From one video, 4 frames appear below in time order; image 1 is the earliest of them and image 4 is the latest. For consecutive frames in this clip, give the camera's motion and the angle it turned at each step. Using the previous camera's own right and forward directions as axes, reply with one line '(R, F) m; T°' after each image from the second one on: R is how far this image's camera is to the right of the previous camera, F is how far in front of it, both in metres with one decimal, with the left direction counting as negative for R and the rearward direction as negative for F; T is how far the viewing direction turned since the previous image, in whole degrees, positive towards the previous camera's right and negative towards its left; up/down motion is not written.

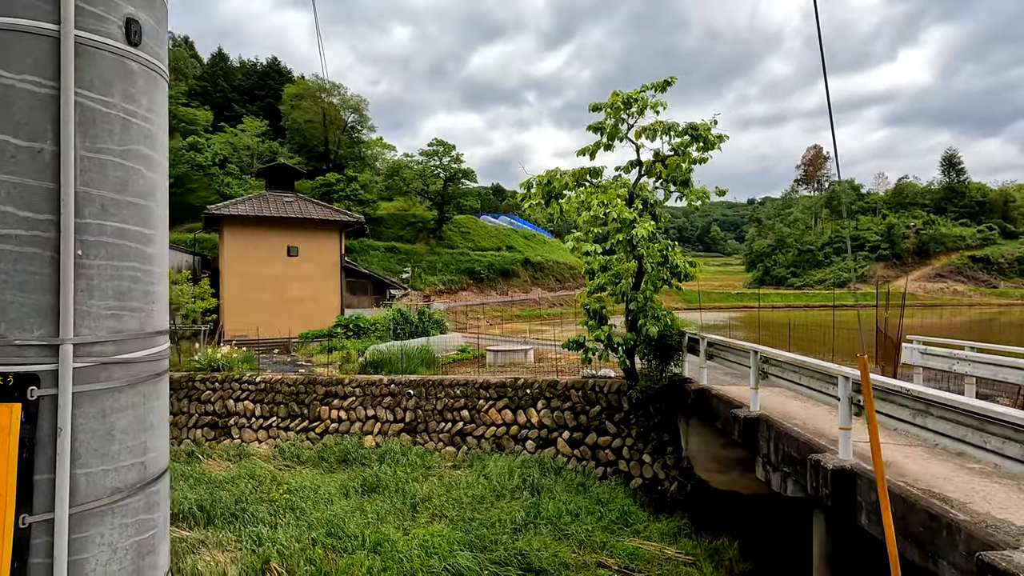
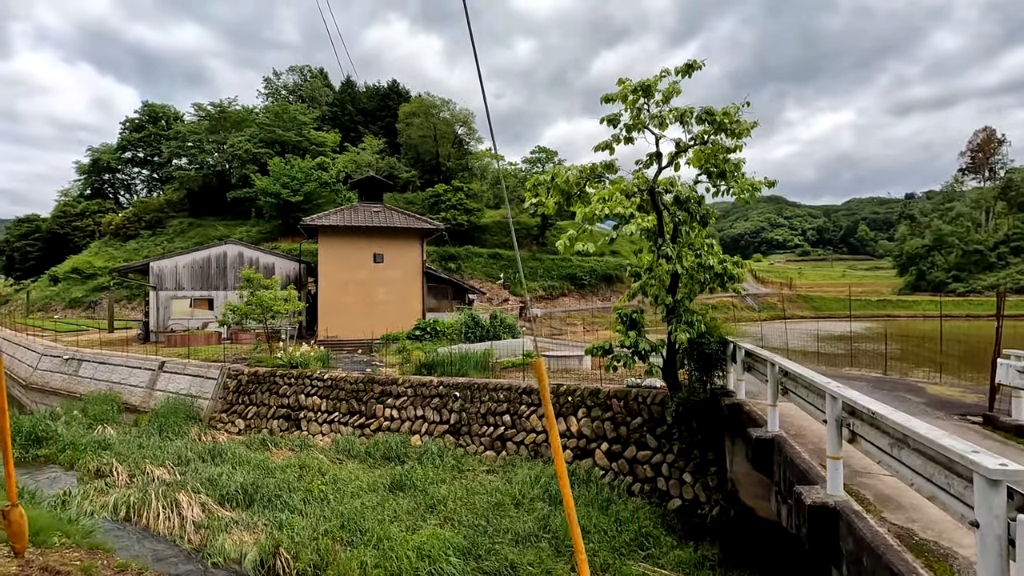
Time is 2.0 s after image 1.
(+1.2, +0.3) m; -13°
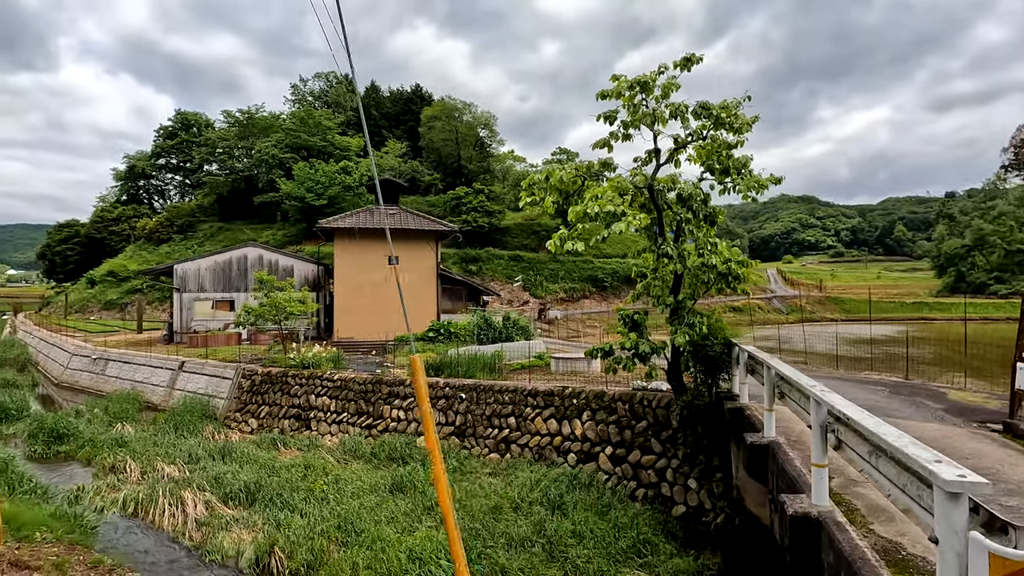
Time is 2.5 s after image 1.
(+0.3, +0.1) m; -3°
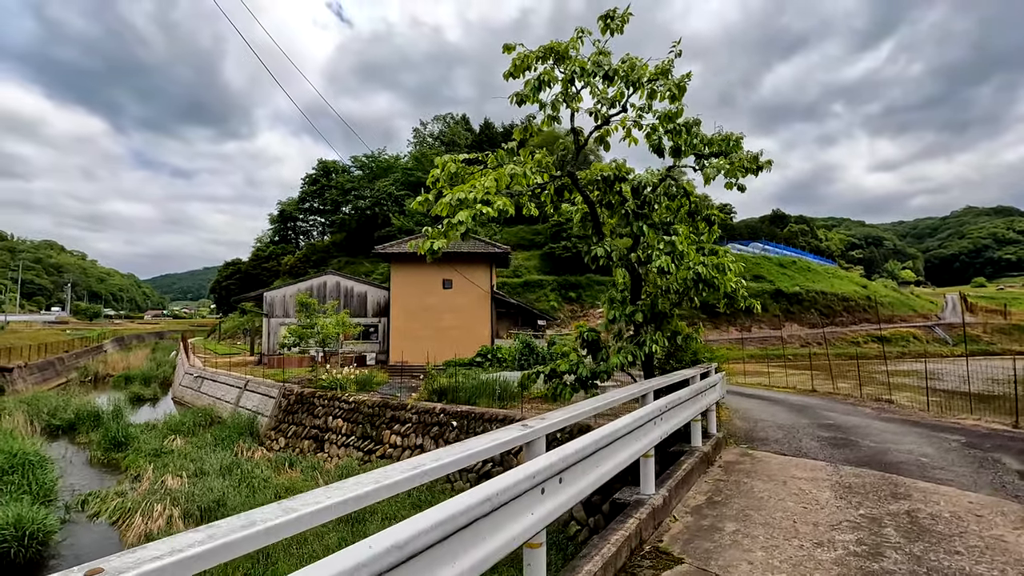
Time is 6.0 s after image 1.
(+2.1, +1.0) m; -14°
